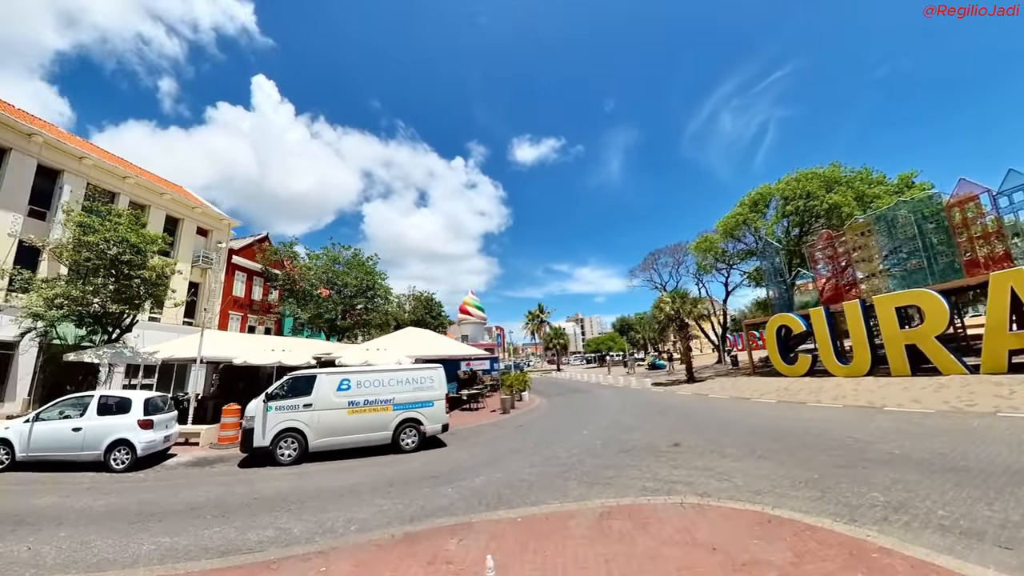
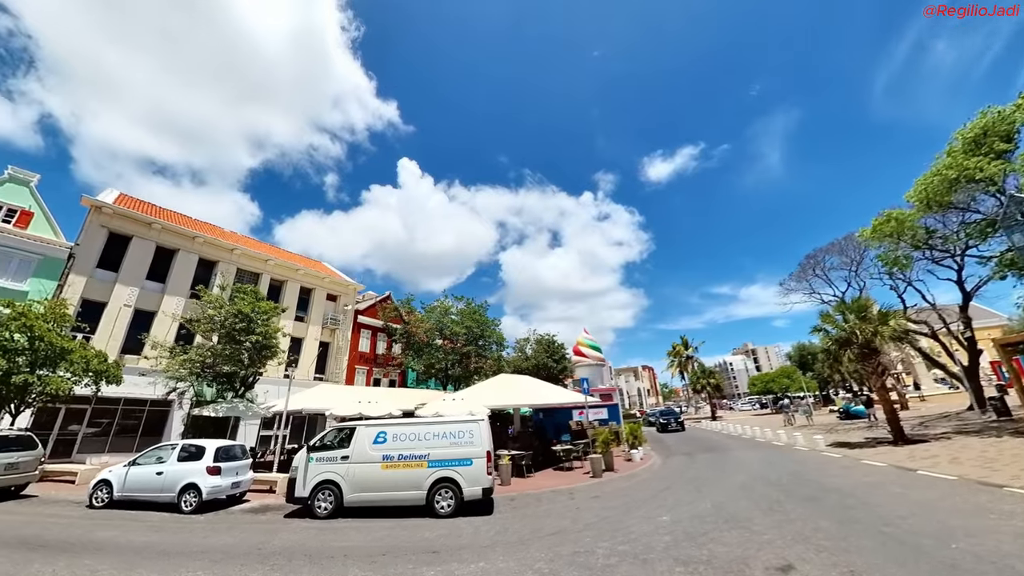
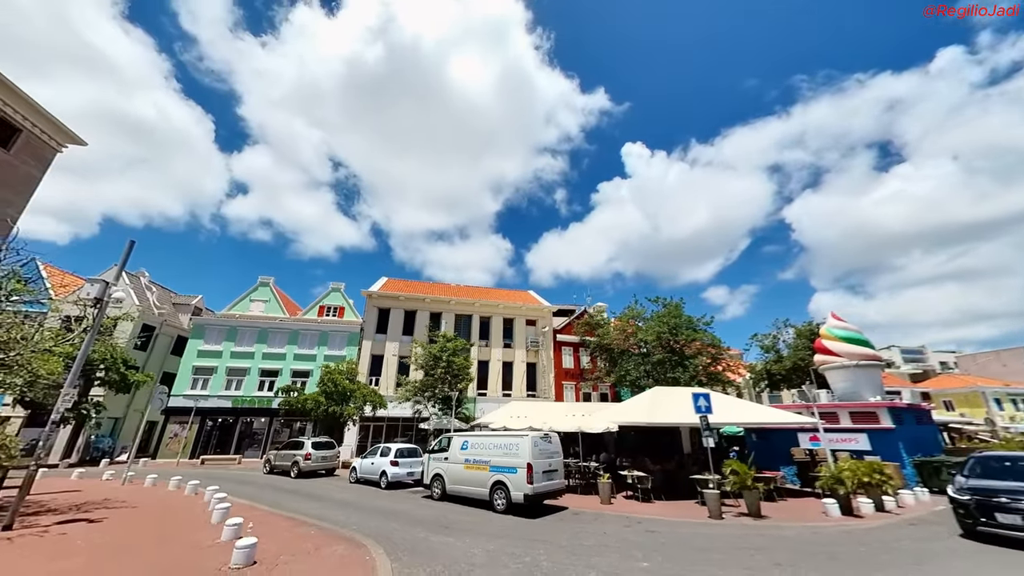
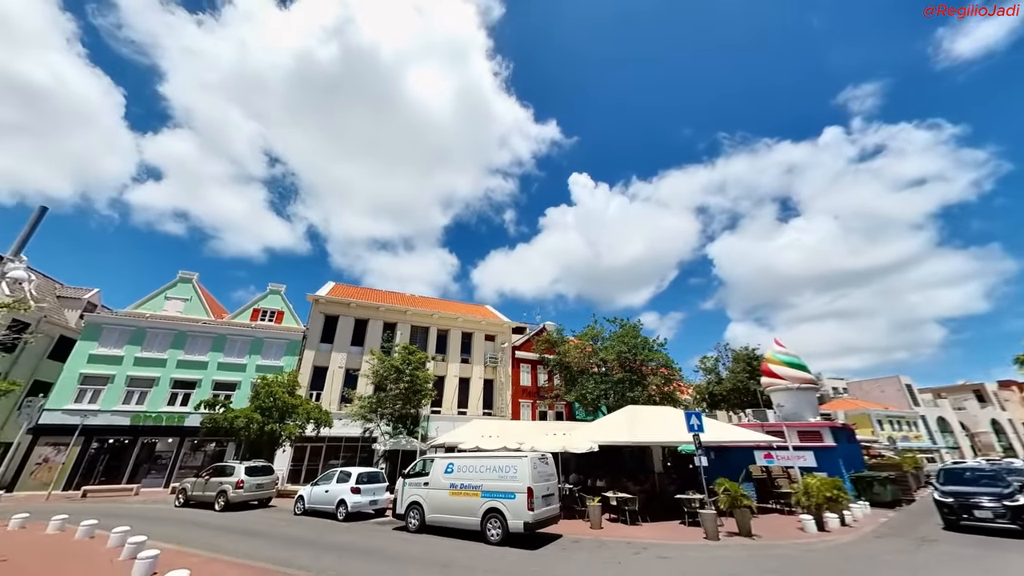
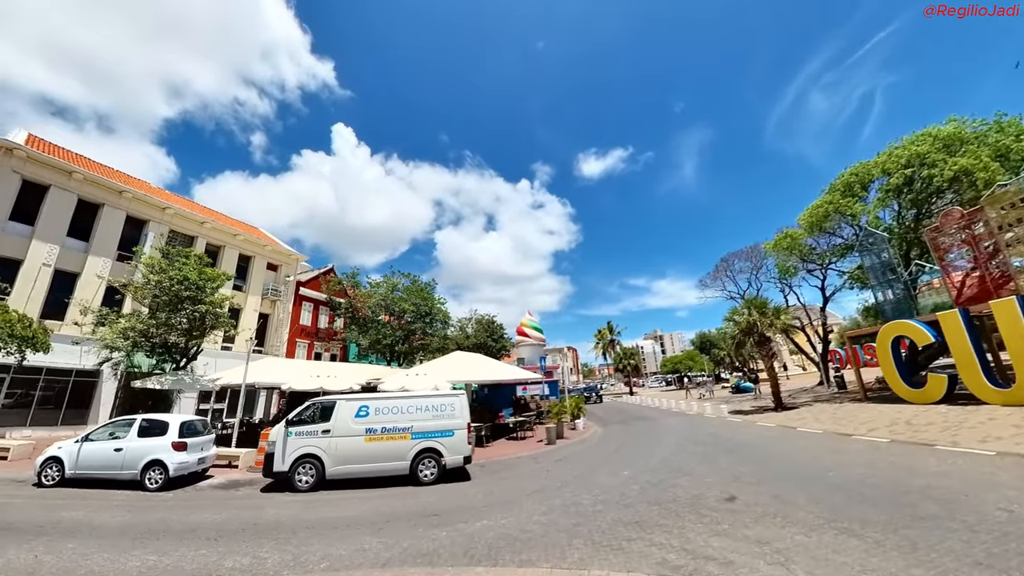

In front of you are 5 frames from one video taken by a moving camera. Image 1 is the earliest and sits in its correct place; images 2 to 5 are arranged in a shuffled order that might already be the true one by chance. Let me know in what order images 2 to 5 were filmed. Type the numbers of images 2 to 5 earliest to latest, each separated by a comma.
5, 2, 4, 3
